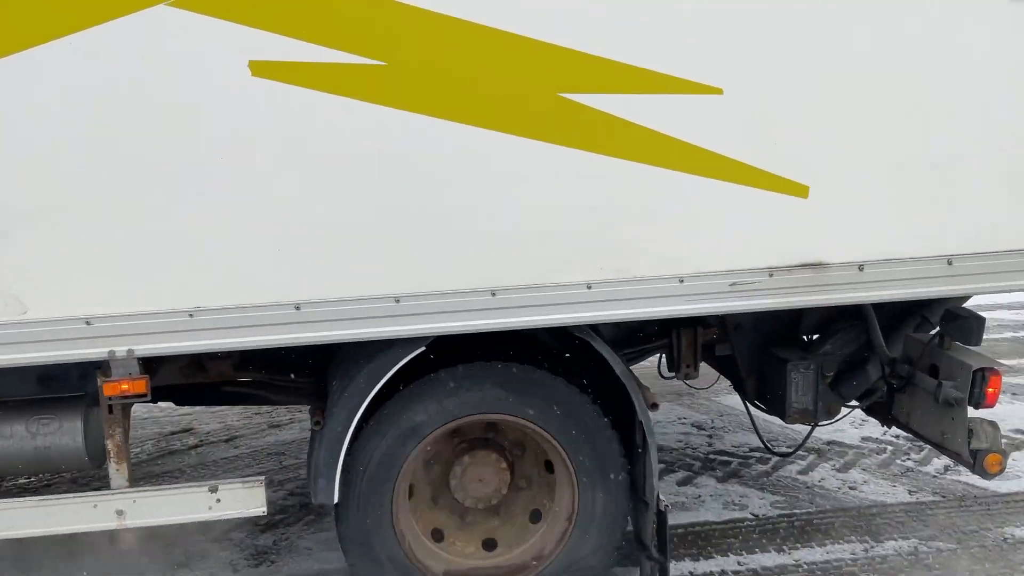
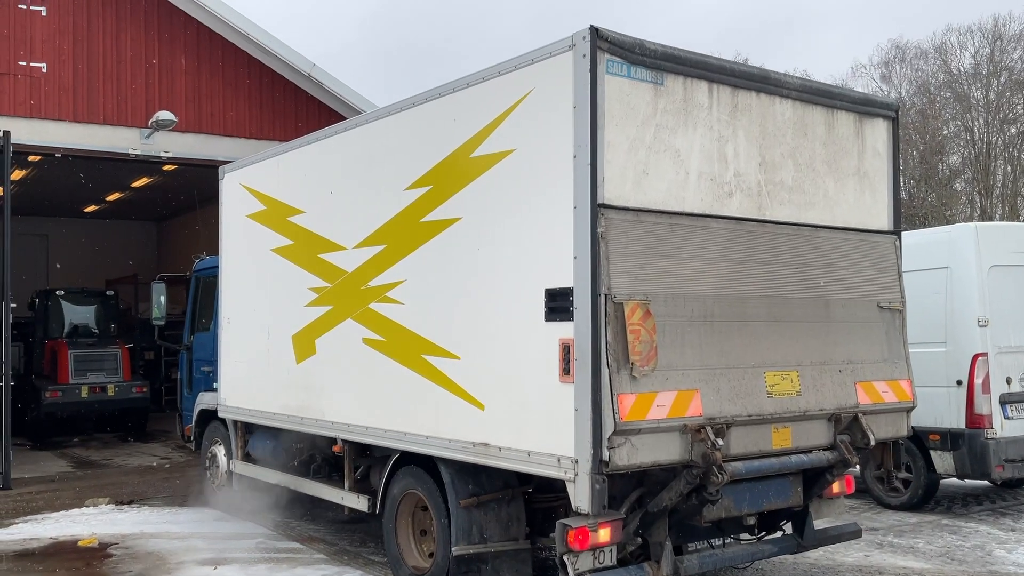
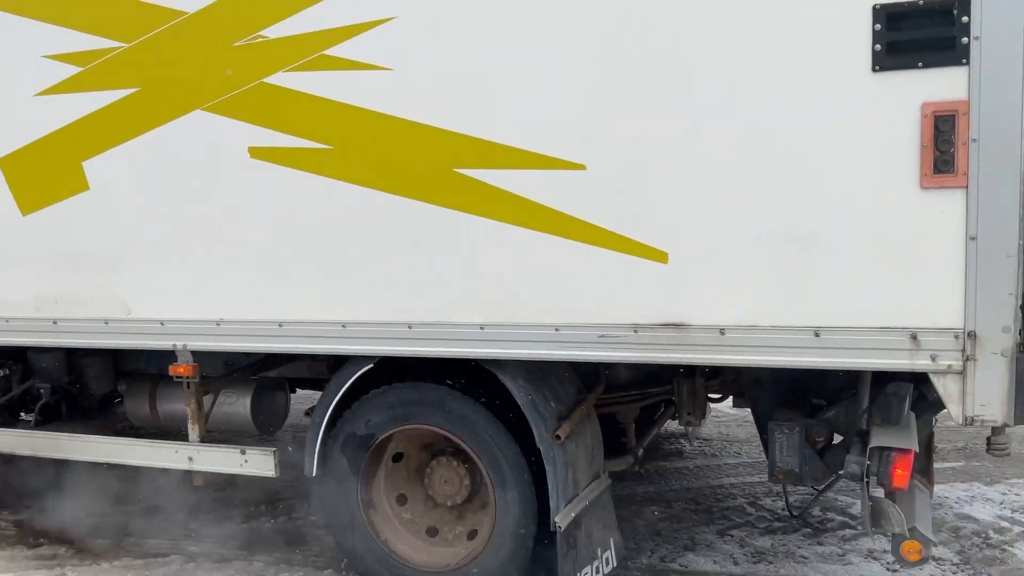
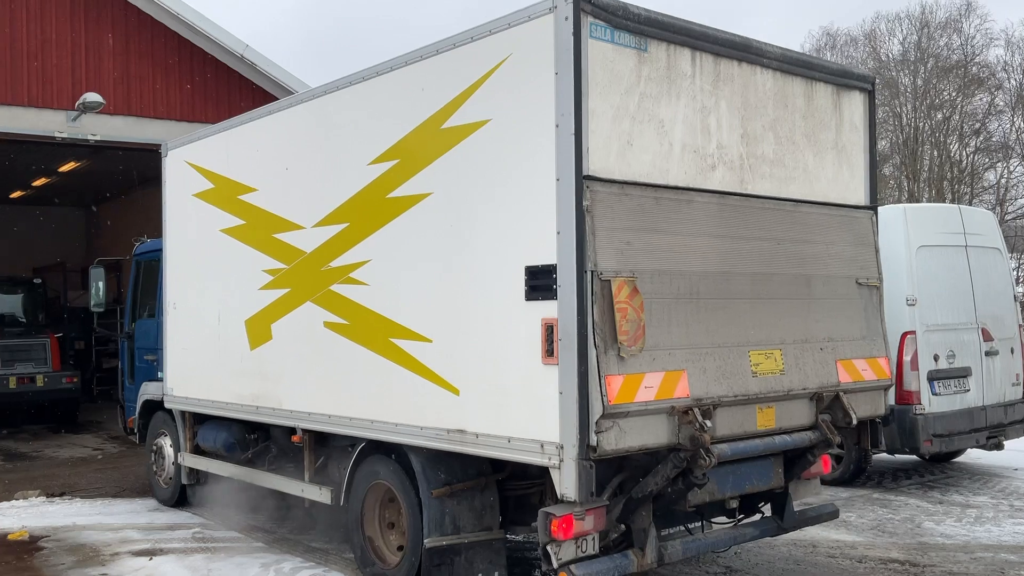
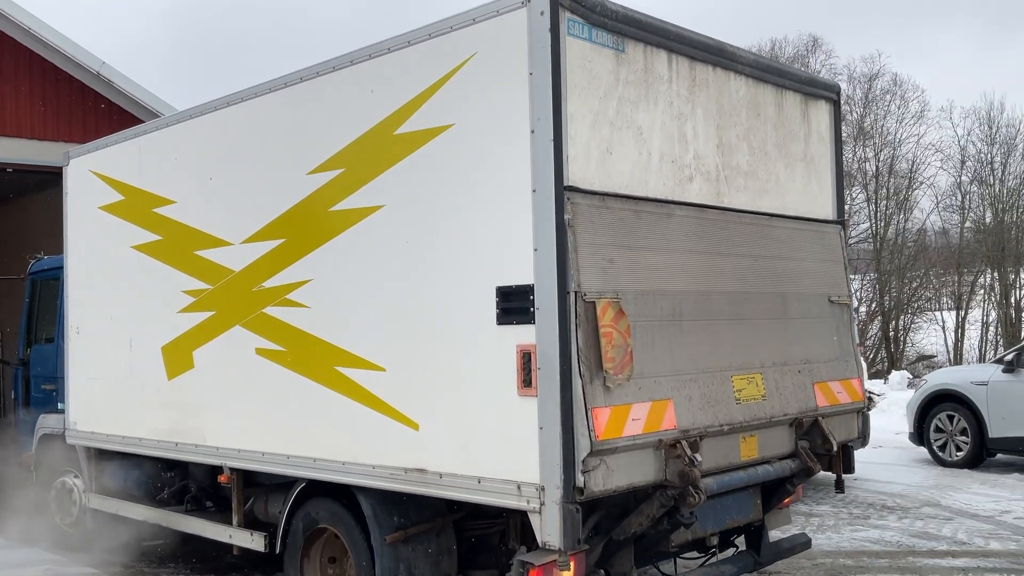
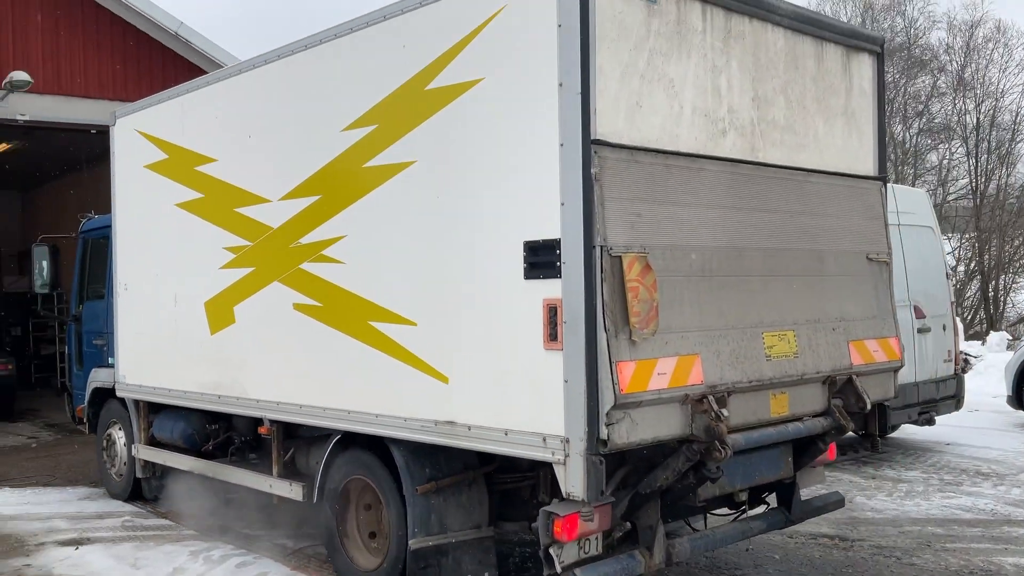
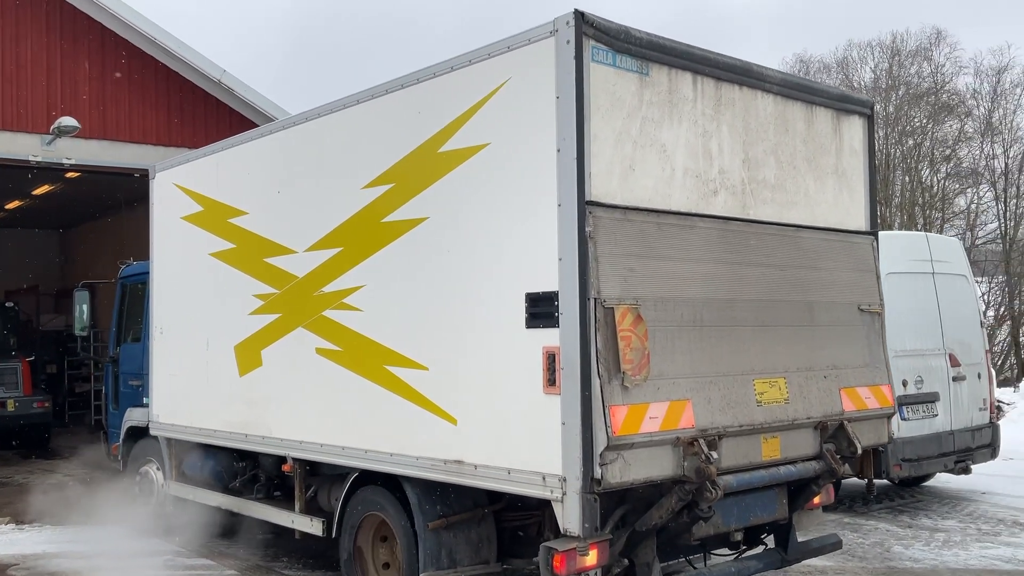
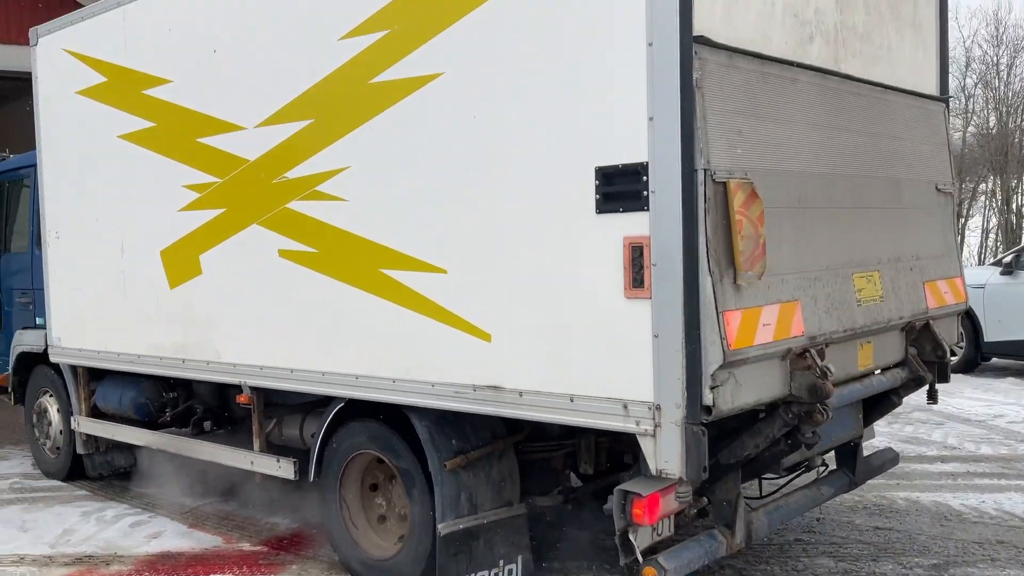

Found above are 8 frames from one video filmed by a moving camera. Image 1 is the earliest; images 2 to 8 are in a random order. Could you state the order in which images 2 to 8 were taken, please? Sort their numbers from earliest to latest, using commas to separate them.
3, 8, 6, 4, 2, 7, 5
